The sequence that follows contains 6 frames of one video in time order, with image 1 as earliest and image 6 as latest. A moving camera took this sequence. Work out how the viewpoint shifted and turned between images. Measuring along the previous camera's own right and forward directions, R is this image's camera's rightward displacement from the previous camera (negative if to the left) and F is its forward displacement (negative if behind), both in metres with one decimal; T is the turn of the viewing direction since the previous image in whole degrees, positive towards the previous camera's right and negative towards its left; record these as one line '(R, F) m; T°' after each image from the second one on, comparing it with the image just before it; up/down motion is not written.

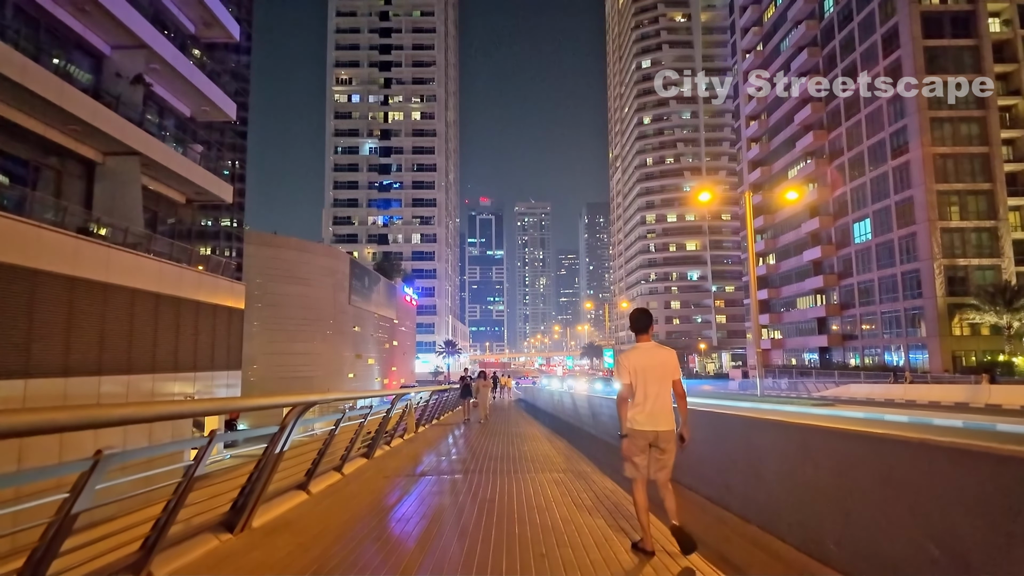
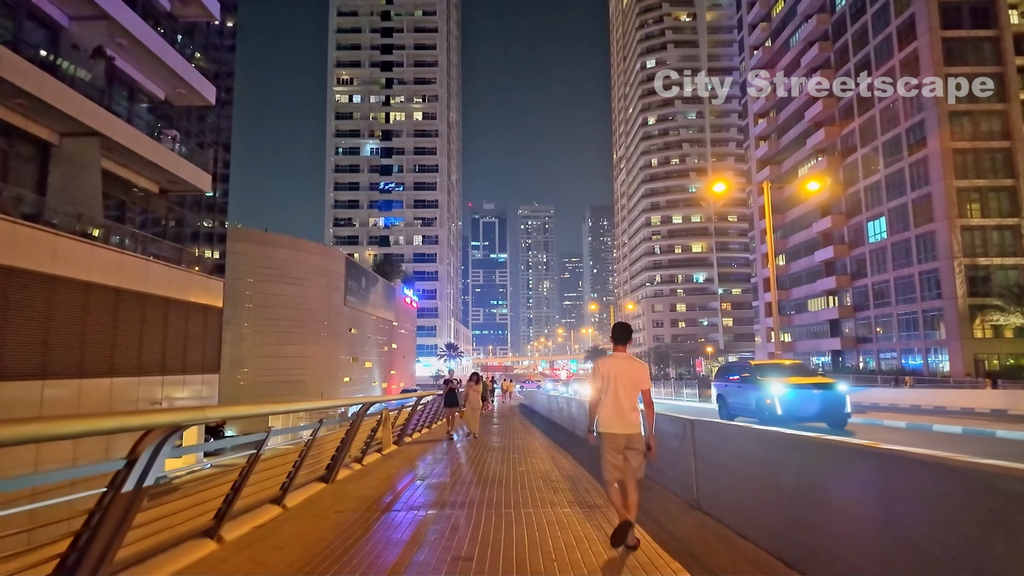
(+0.1, +1.8) m; 0°
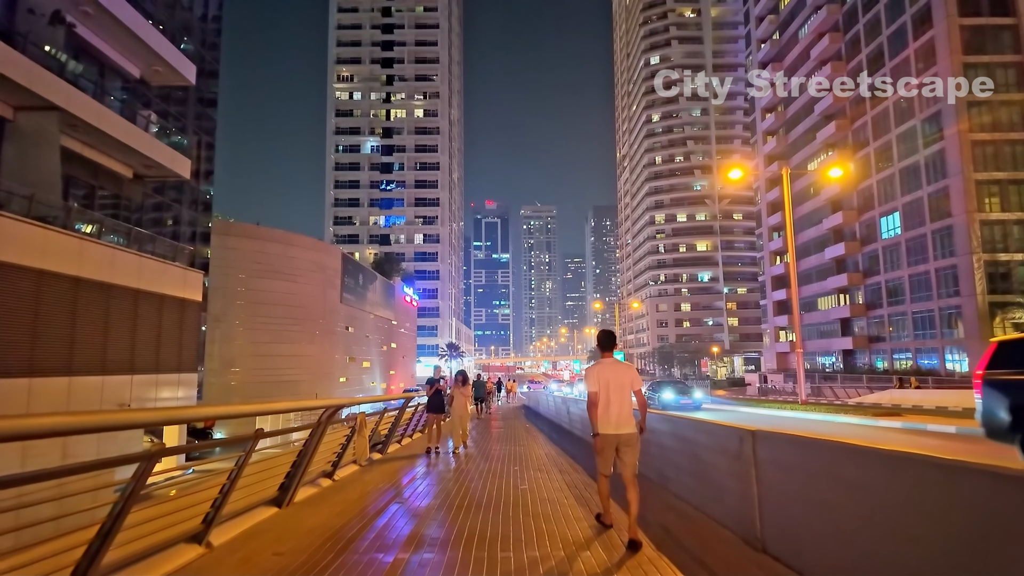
(0.0, +1.6) m; 0°
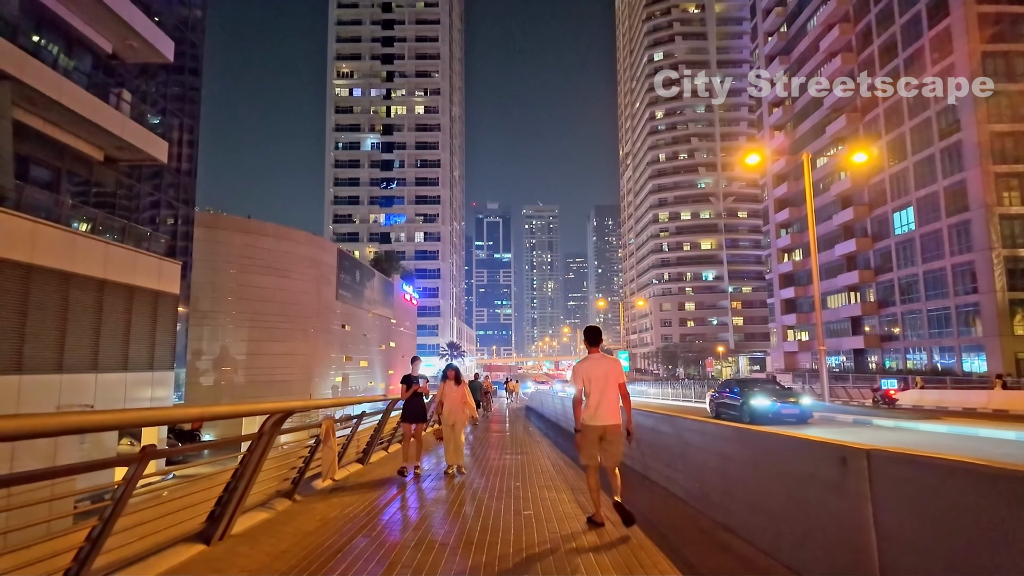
(0.0, +1.5) m; 0°
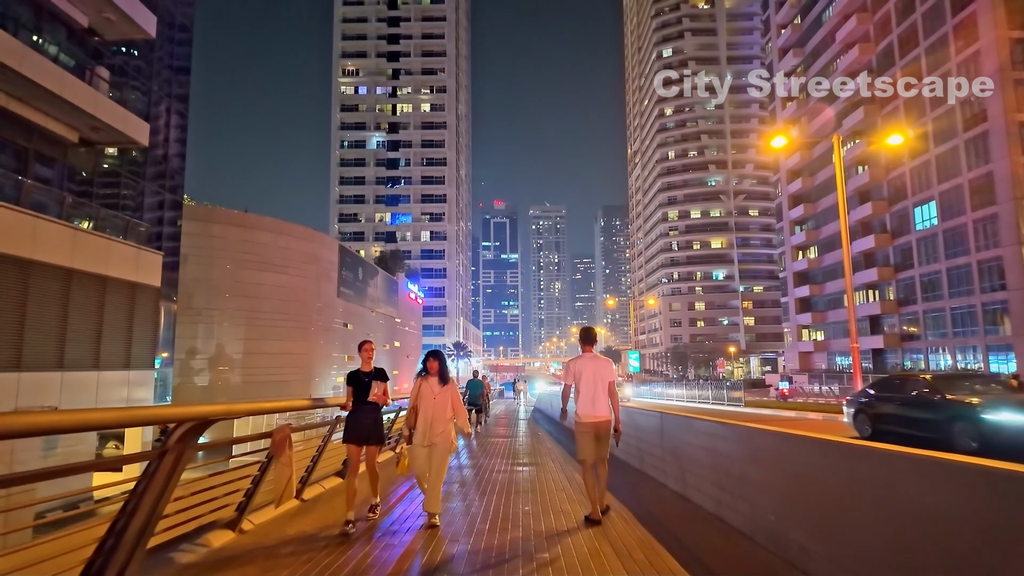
(0.0, +1.5) m; -1°
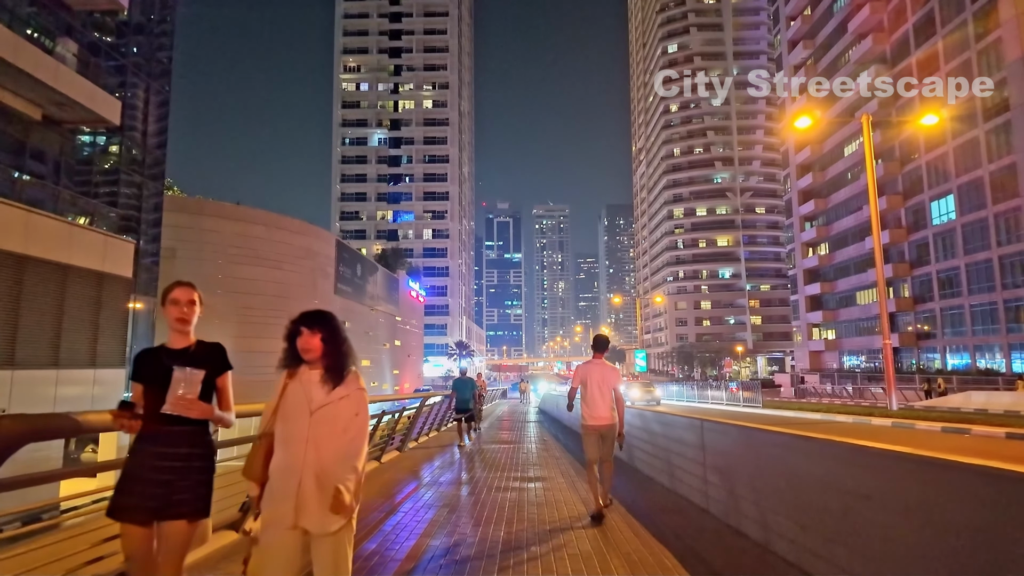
(0.0, +1.5) m; 0°
